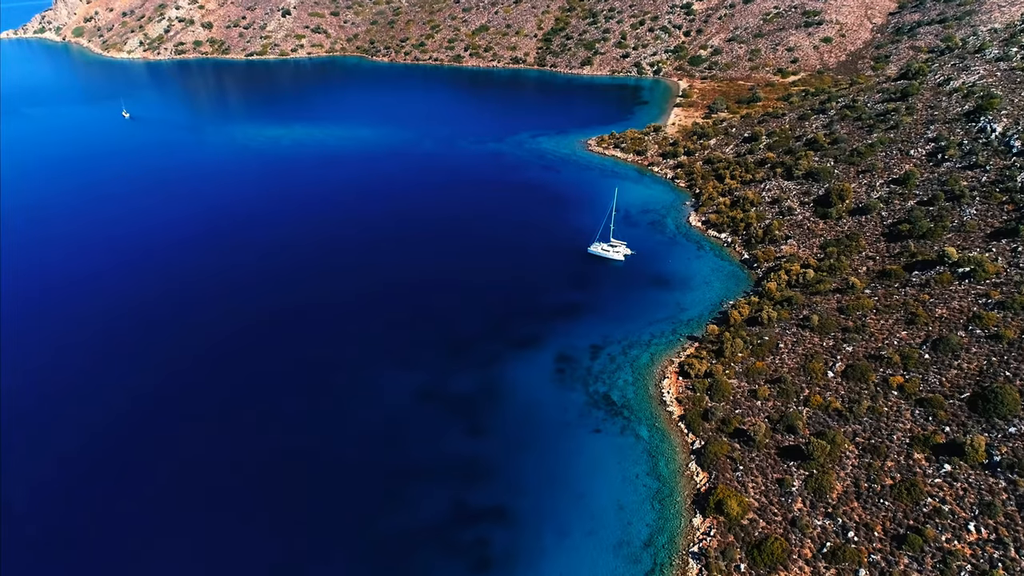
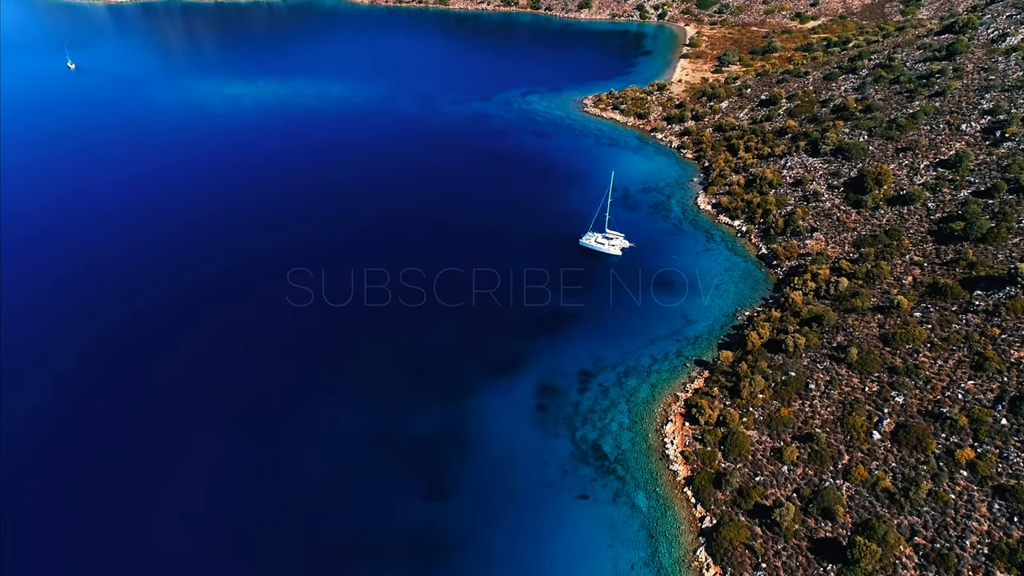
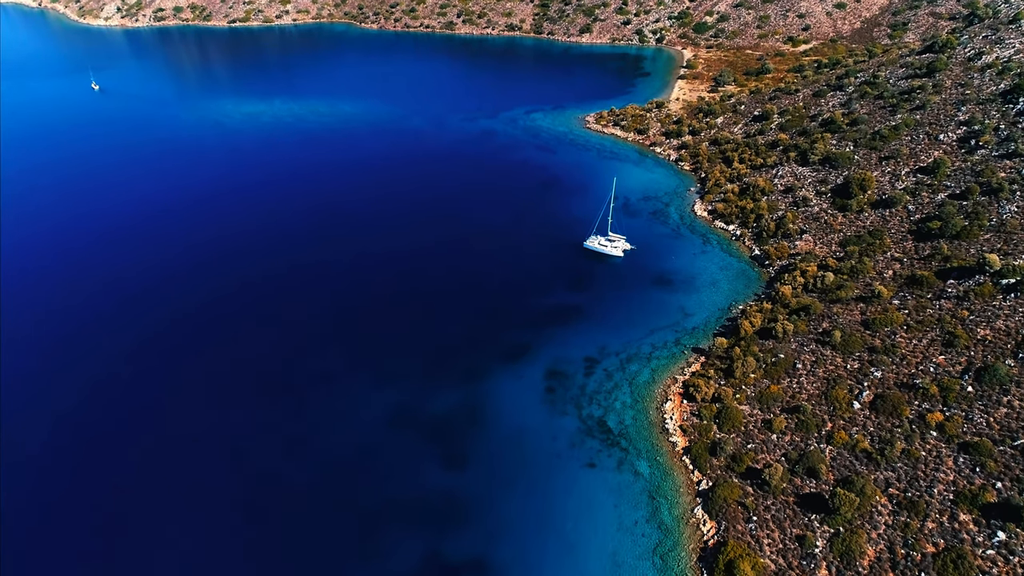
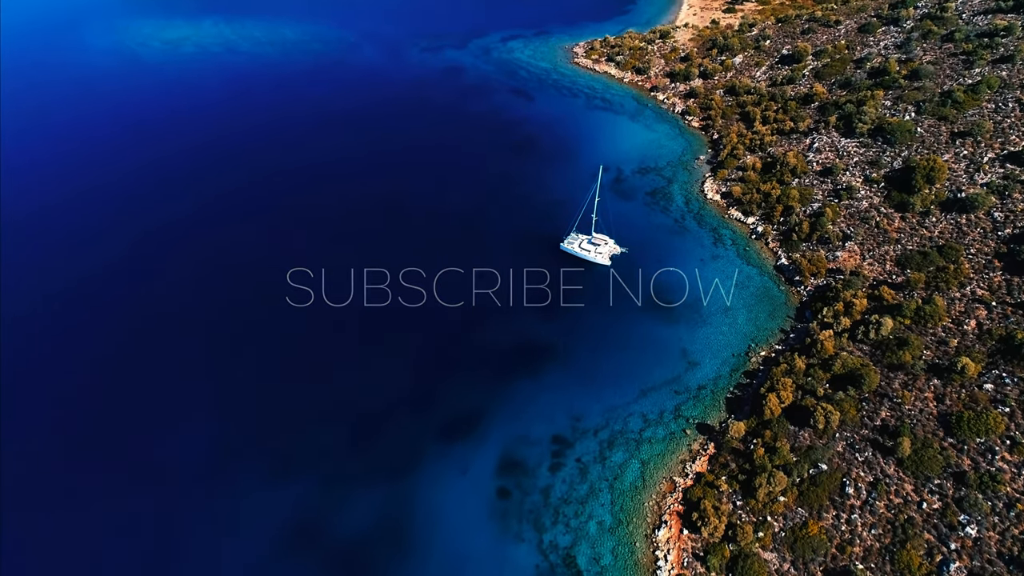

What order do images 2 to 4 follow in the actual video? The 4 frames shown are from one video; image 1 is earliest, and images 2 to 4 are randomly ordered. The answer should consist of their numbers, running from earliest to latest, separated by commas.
3, 2, 4
